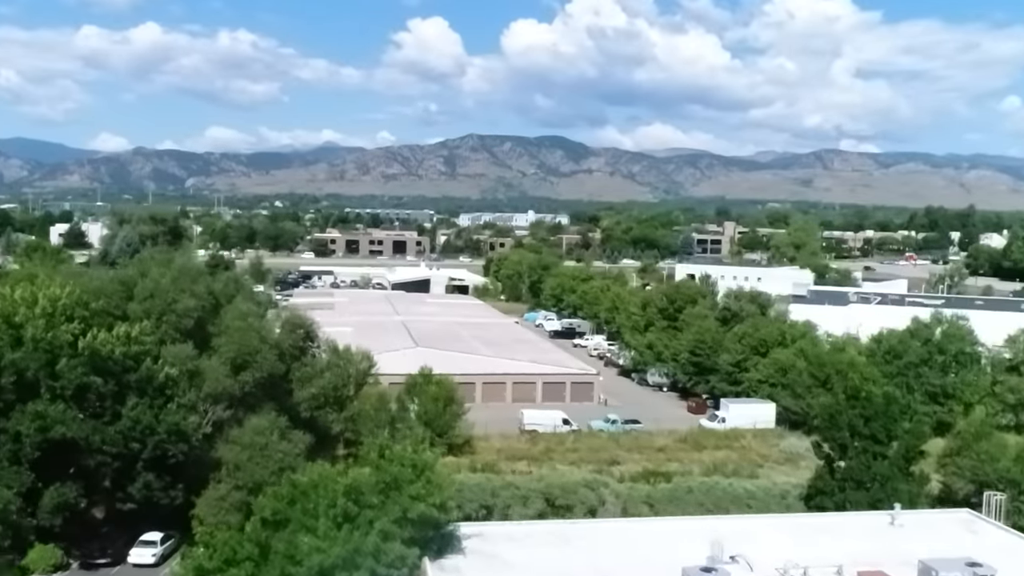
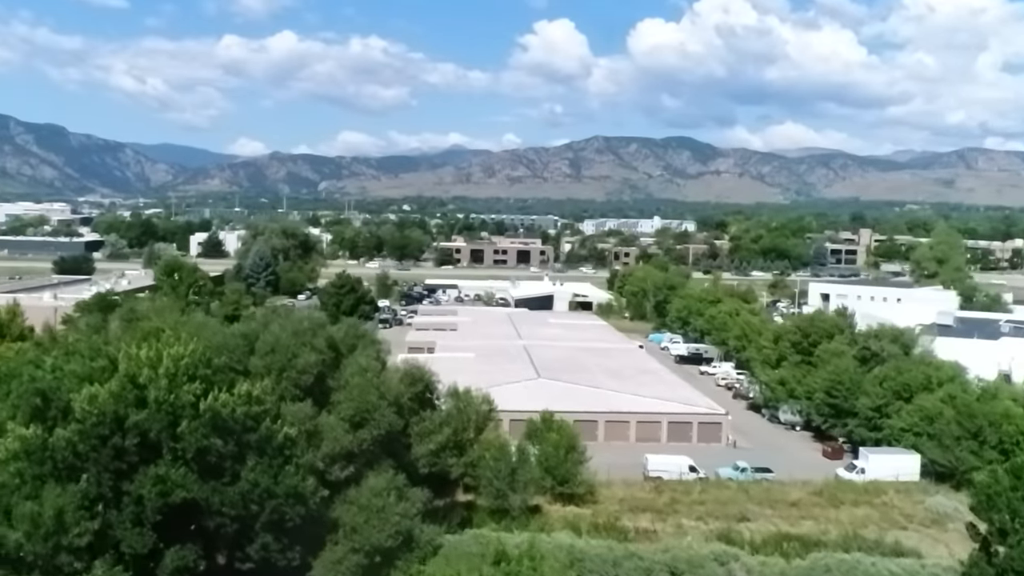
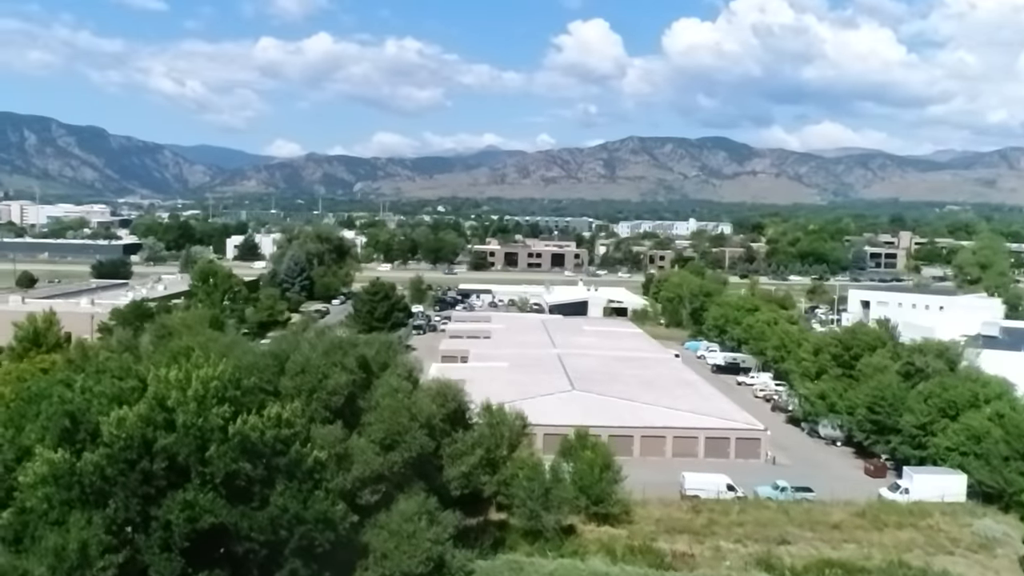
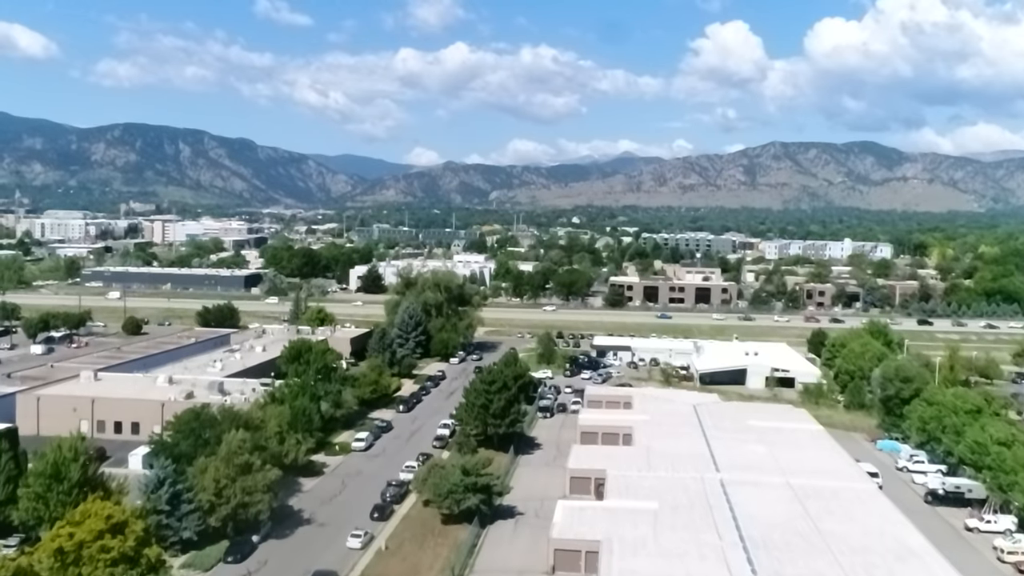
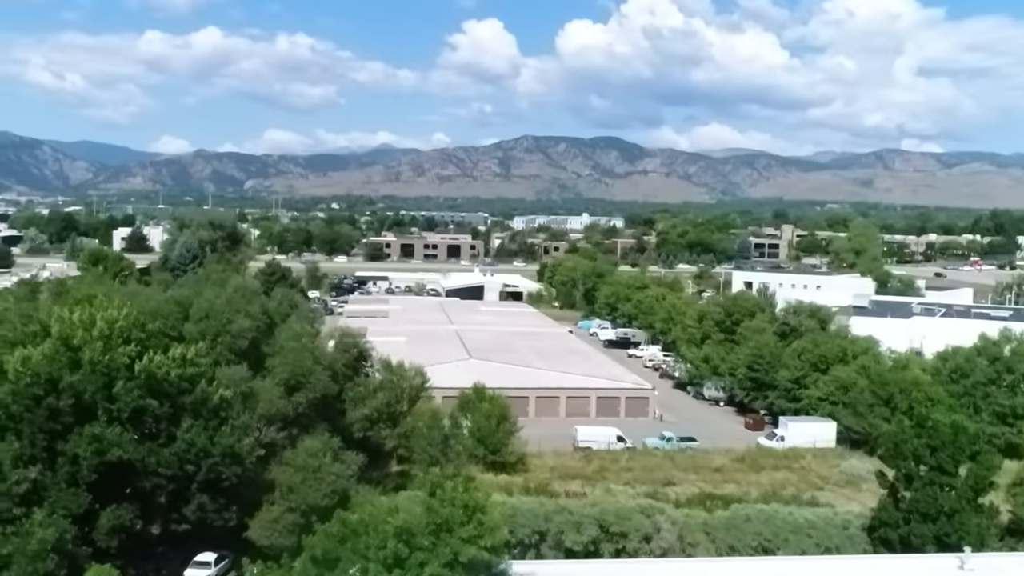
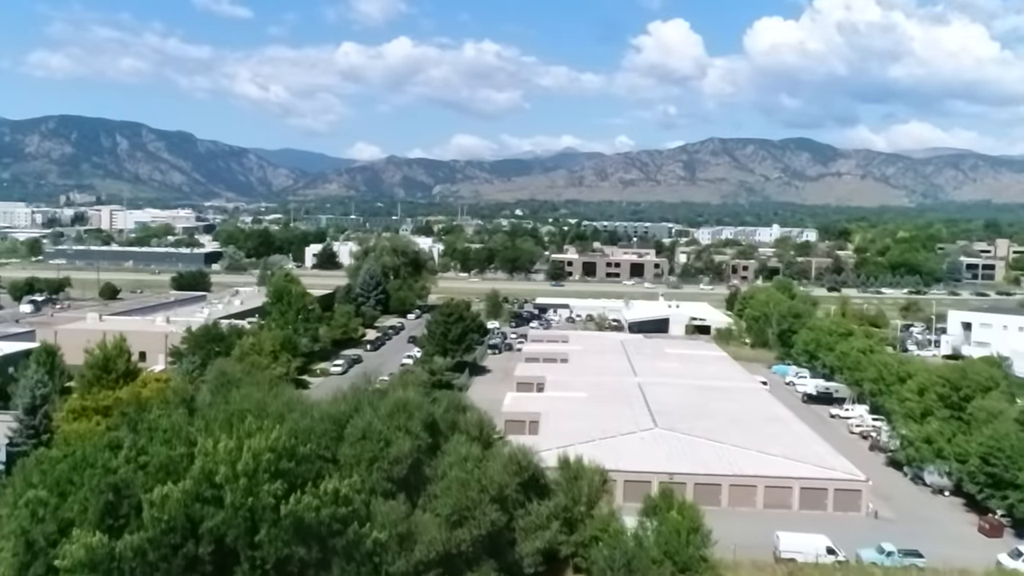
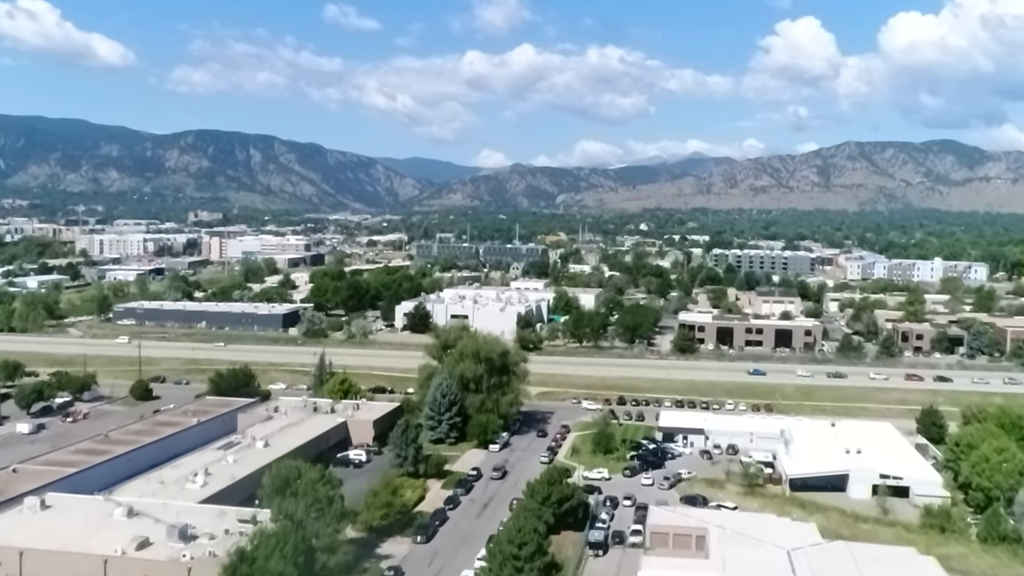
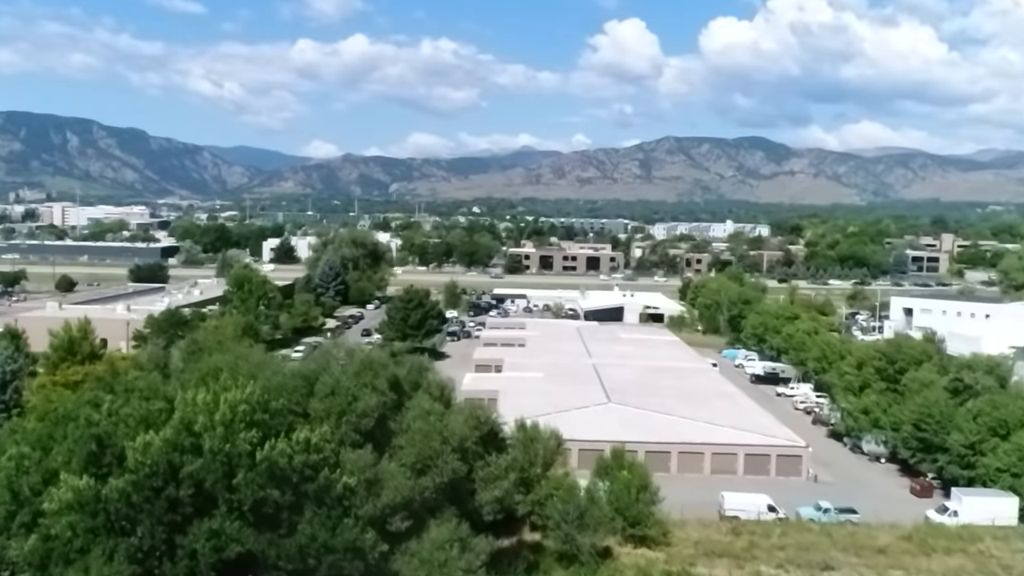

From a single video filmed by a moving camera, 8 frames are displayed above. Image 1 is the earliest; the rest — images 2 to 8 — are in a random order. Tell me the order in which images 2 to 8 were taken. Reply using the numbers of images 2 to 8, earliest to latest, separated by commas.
5, 2, 3, 8, 6, 4, 7
